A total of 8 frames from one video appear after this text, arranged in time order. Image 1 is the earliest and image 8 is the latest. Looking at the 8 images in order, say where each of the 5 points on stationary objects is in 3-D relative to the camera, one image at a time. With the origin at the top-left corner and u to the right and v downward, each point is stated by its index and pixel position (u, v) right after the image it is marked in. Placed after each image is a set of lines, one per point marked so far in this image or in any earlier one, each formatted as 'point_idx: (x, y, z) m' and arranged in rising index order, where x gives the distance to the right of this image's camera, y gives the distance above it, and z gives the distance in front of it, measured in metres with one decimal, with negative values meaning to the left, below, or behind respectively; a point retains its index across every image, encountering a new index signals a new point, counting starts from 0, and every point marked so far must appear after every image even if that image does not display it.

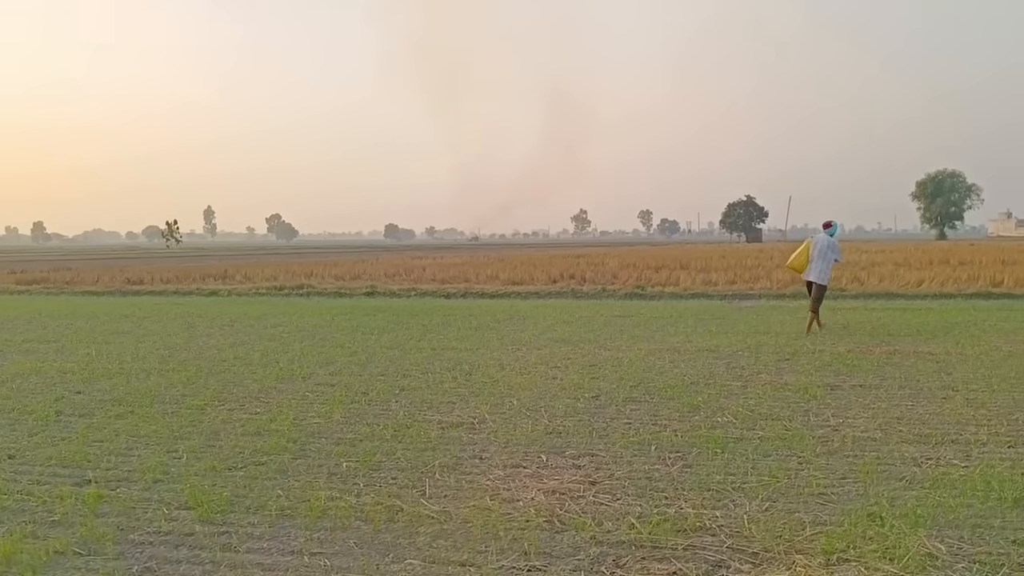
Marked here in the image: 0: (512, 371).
0: (0.0, -0.8, +7.6) m
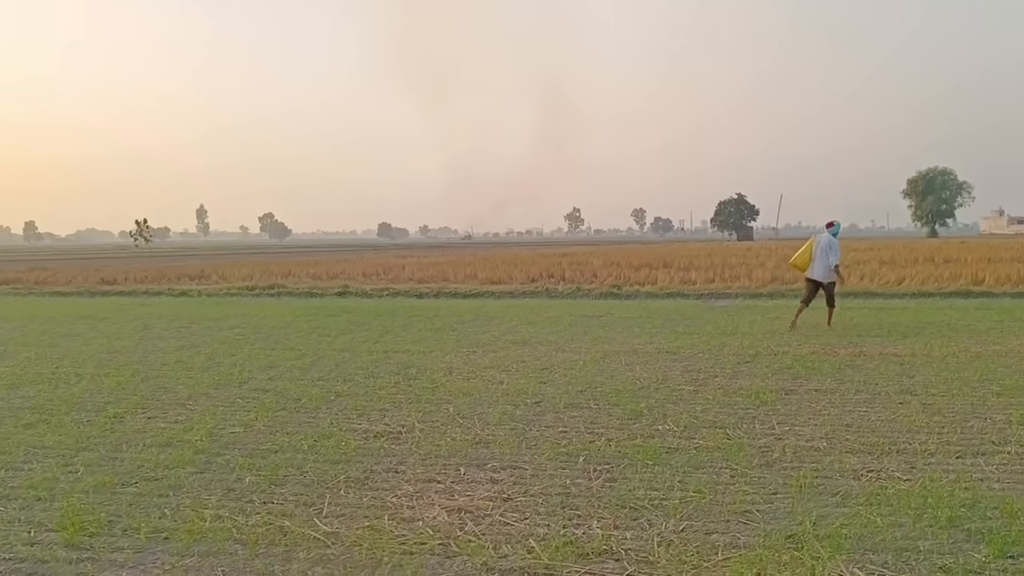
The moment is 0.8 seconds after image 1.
0: (-0.5, -0.8, +7.3) m
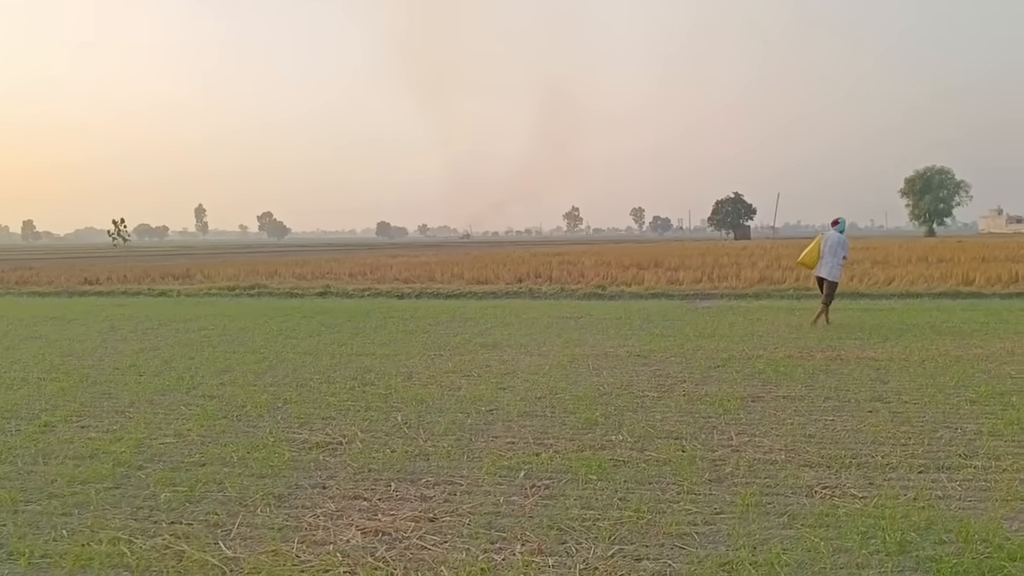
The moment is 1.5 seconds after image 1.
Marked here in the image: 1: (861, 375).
0: (-0.8, -0.8, +7.0) m
1: (+2.9, -0.7, +7.0) m
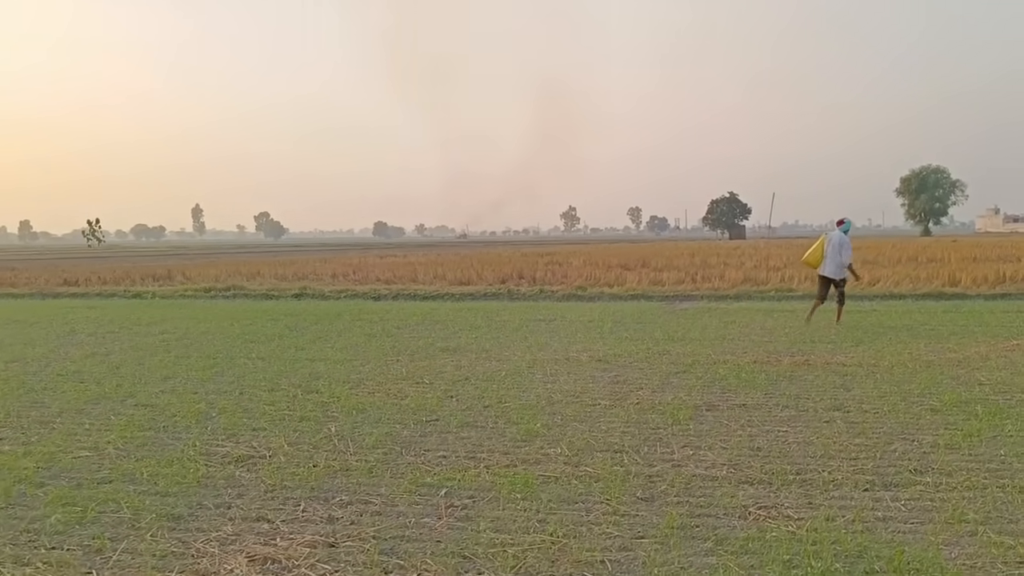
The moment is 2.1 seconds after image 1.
0: (-1.2, -0.8, +6.8) m
1: (+2.5, -0.8, +6.7) m
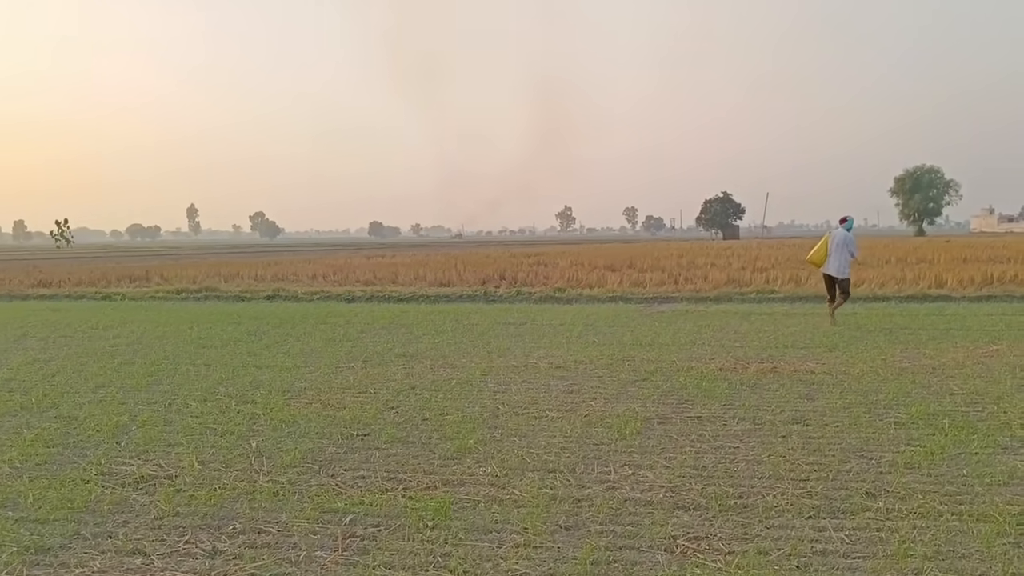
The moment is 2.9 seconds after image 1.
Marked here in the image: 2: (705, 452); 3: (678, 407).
0: (-1.6, -0.8, +6.4) m
1: (+2.1, -0.8, +6.4) m
2: (+1.1, -0.9, +4.8) m
3: (+1.2, -0.8, +5.9) m
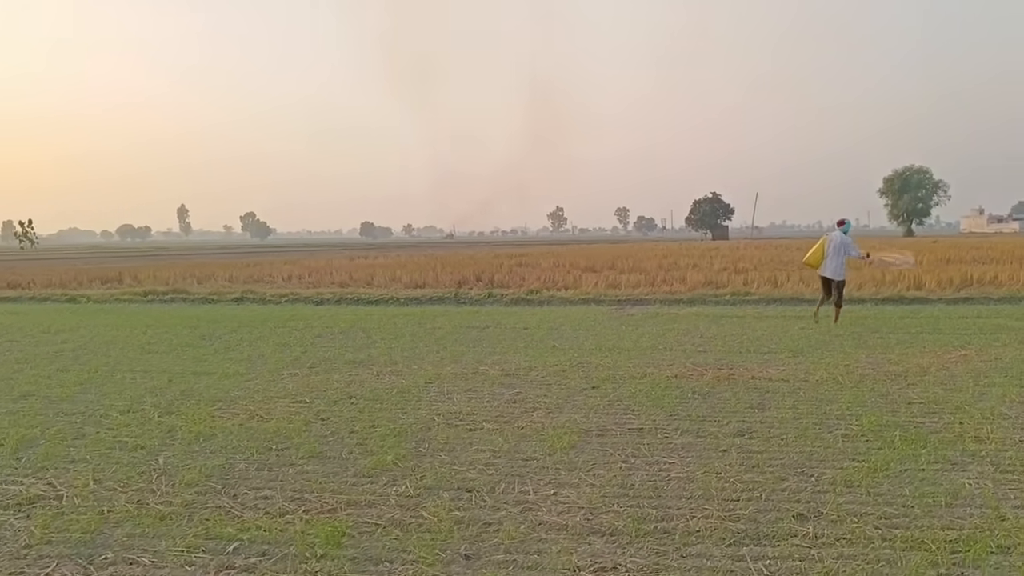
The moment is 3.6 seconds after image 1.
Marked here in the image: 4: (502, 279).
0: (-2.0, -0.9, +6.1) m
1: (+1.7, -0.8, +6.1) m
2: (+0.7, -1.0, +4.5) m
3: (+0.7, -0.9, +5.6) m
4: (-0.2, +0.2, +19.7) m
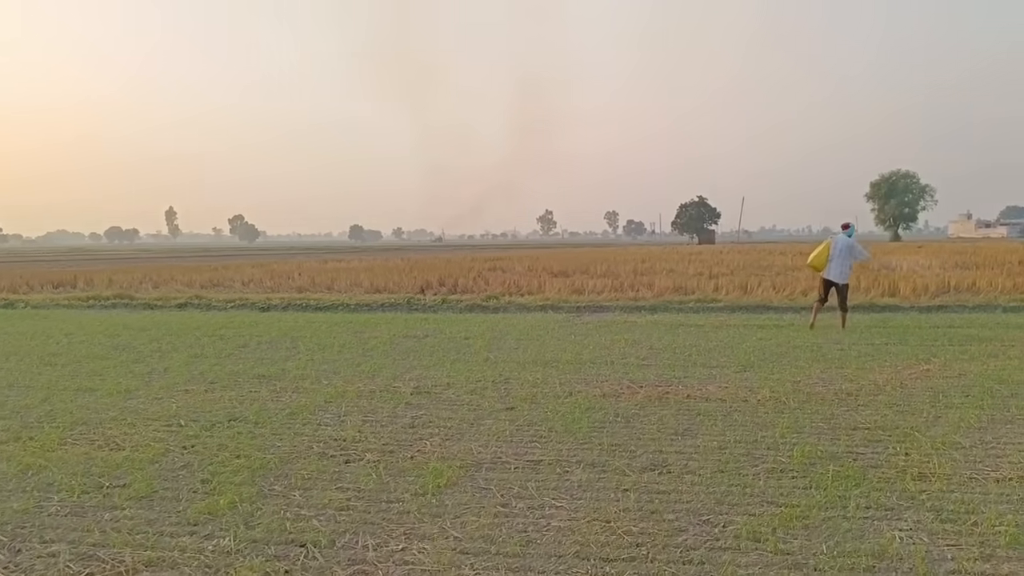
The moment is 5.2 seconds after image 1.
0: (-2.7, -0.9, +5.4) m
1: (+1.0, -0.9, +5.4) m
2: (0.0, -1.0, +3.8) m
3: (+0.1, -0.9, +4.9) m
4: (-1.0, +0.1, +19.0) m
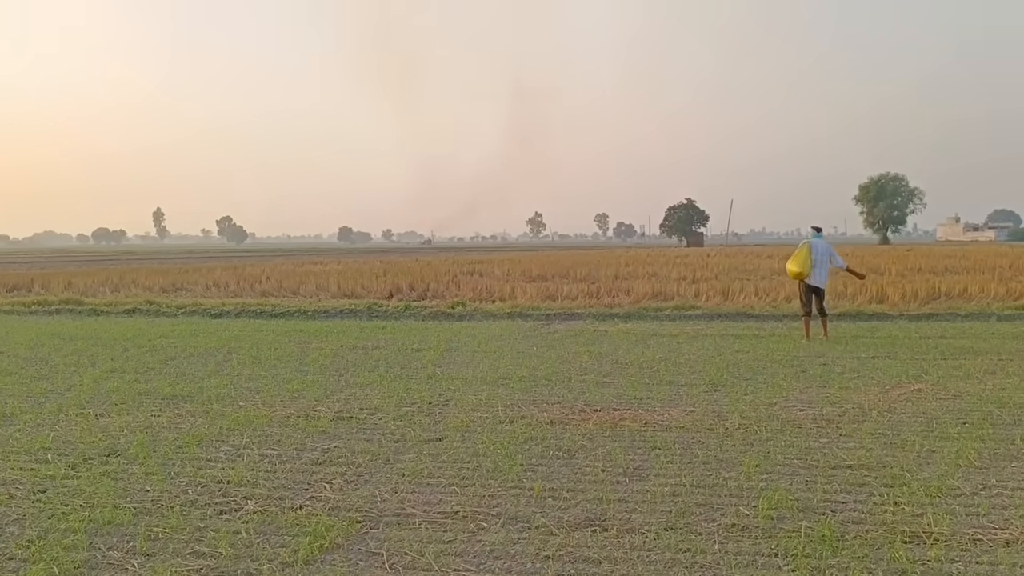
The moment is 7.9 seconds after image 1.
0: (-3.1, -1.0, +4.5) m
1: (+0.6, -1.0, +4.6) m
2: (-0.4, -1.1, +3.0) m
3: (-0.4, -1.0, +4.1) m
4: (-1.6, 0.0, +18.2) m
